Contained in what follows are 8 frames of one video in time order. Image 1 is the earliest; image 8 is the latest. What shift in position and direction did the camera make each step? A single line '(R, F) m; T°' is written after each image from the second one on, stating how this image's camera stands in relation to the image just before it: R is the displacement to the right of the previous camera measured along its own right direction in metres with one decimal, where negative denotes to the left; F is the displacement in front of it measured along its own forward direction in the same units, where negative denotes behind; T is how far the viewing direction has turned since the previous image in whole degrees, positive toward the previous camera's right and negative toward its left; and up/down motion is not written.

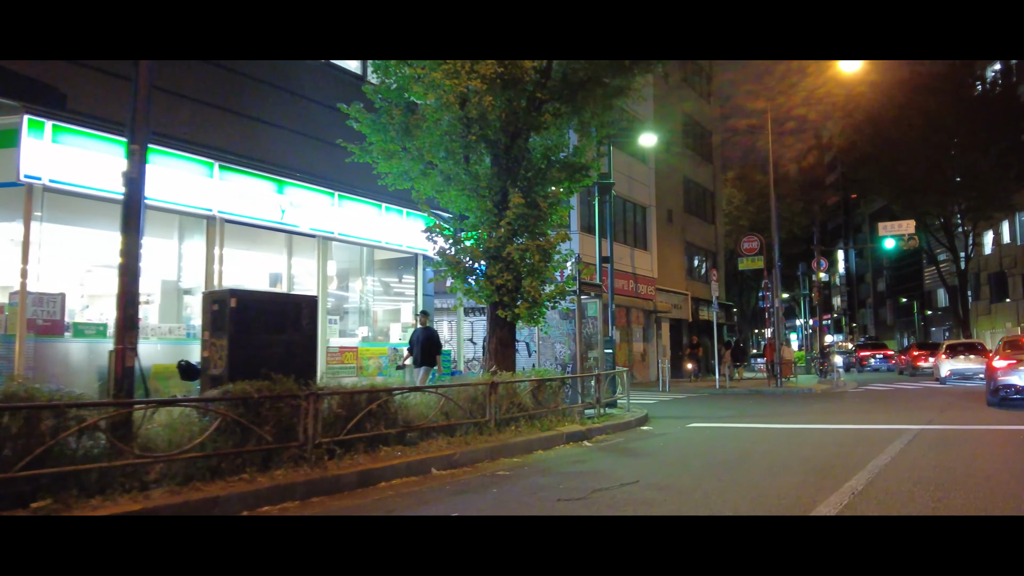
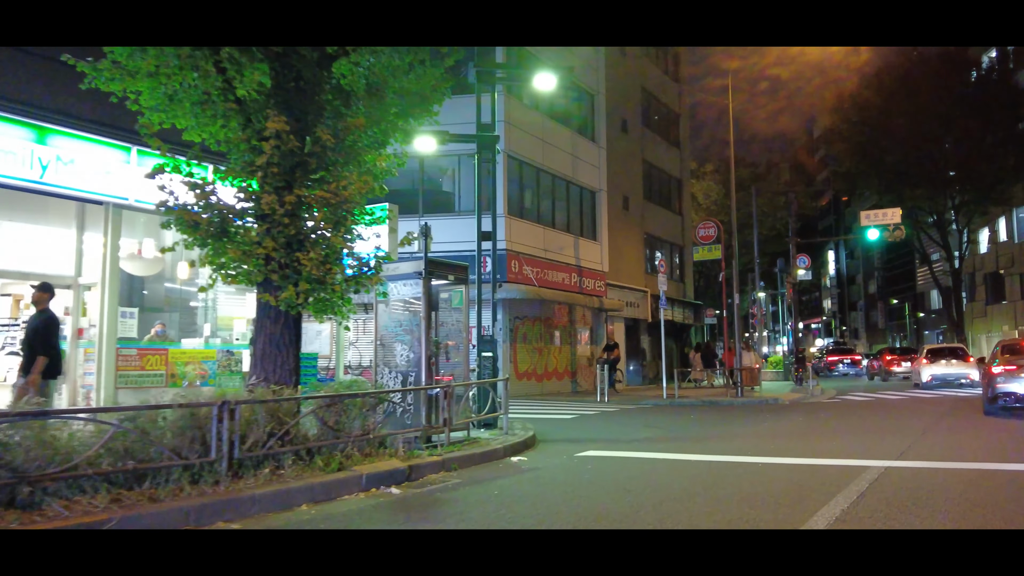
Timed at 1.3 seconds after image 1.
(+2.1, +4.0) m; 0°
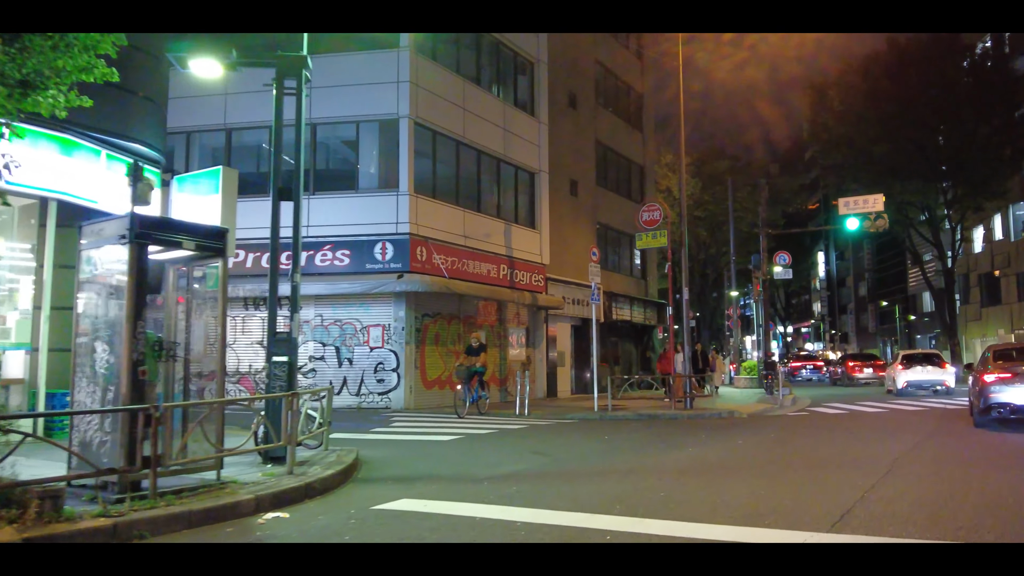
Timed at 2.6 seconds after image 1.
(+2.0, +3.5) m; 0°
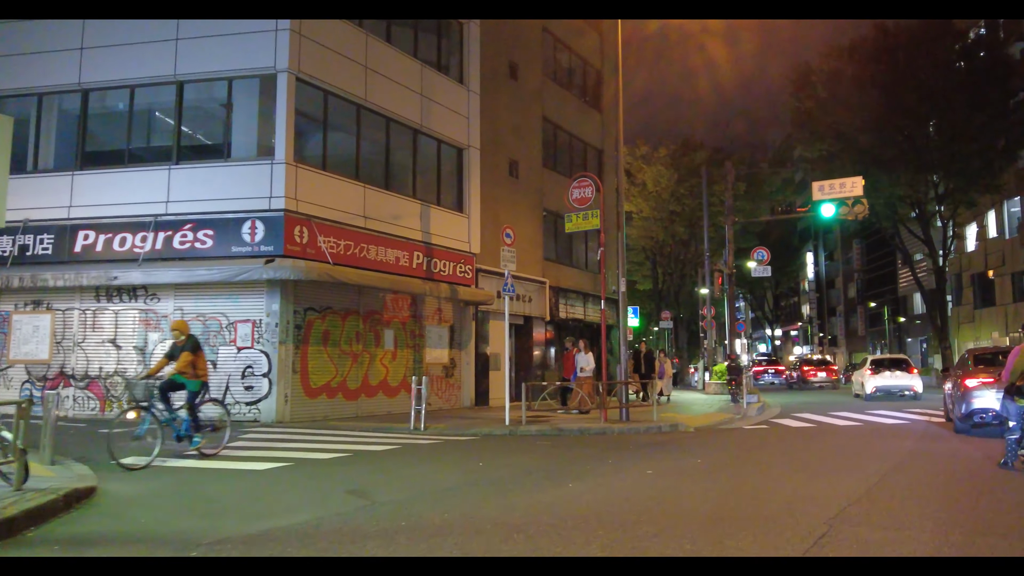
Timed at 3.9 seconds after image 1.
(+1.7, +3.1) m; 0°
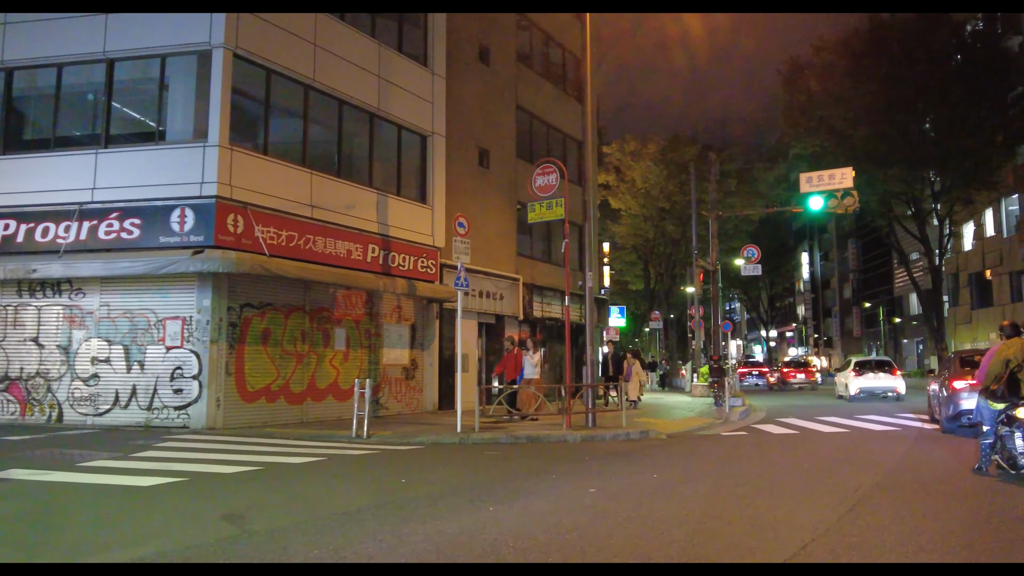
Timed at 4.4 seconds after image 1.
(+0.7, +1.3) m; 0°
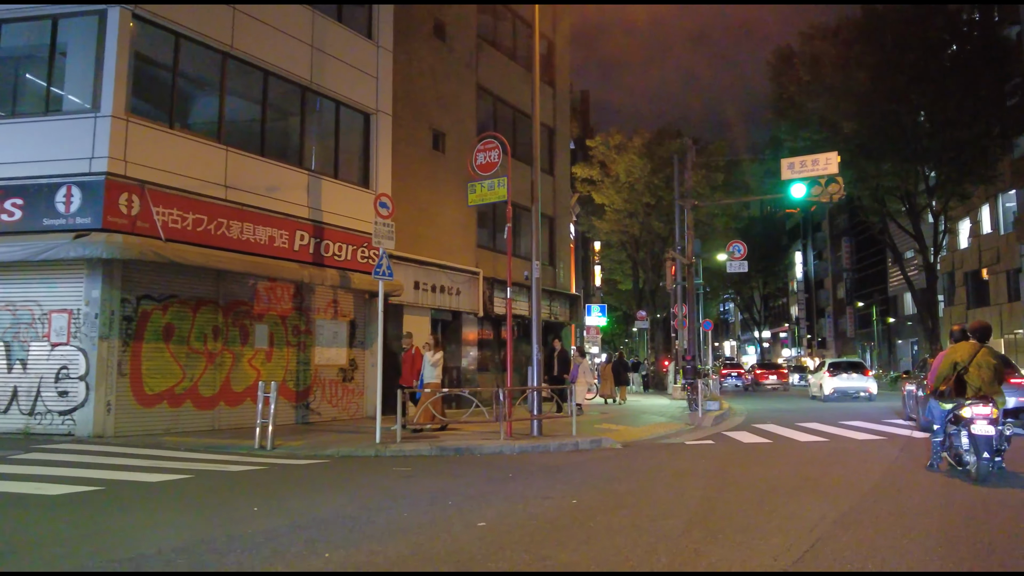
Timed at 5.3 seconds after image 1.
(+0.9, +1.7) m; 0°
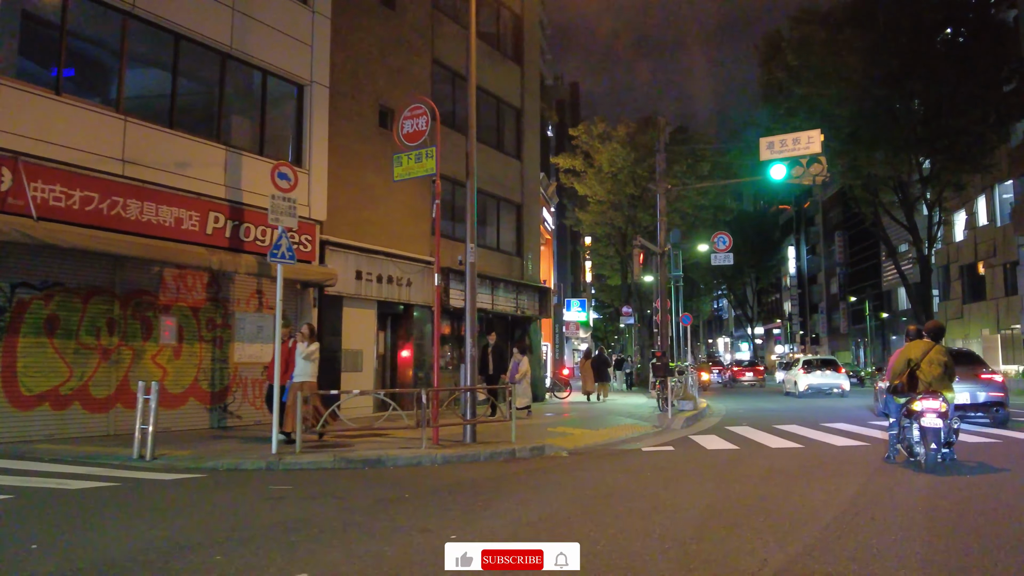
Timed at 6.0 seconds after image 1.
(+0.9, +1.6) m; 0°
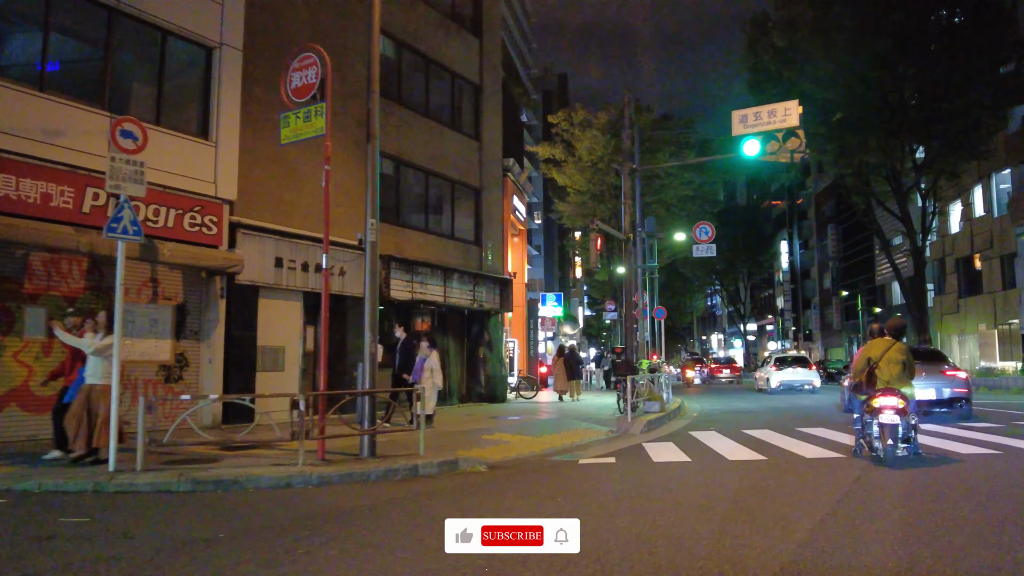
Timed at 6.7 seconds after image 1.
(+1.0, +1.8) m; 0°
